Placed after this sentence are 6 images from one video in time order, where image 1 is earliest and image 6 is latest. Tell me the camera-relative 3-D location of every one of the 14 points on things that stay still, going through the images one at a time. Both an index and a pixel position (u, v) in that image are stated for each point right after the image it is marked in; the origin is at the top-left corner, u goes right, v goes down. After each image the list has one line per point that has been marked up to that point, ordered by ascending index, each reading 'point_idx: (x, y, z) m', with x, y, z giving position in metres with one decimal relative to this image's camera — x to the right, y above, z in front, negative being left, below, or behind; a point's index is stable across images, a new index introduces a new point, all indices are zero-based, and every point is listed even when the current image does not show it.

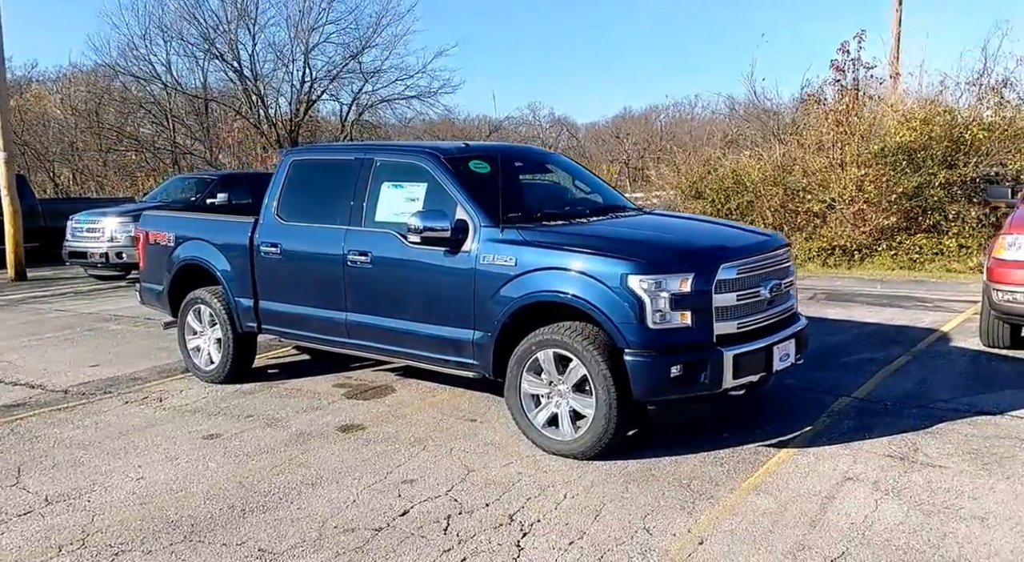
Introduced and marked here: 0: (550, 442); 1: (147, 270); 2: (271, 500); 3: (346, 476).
0: (+0.2, -0.9, +4.3) m
1: (-3.3, +0.1, +7.1) m
2: (-1.1, -1.0, +3.8) m
3: (-0.8, -1.0, +4.1) m
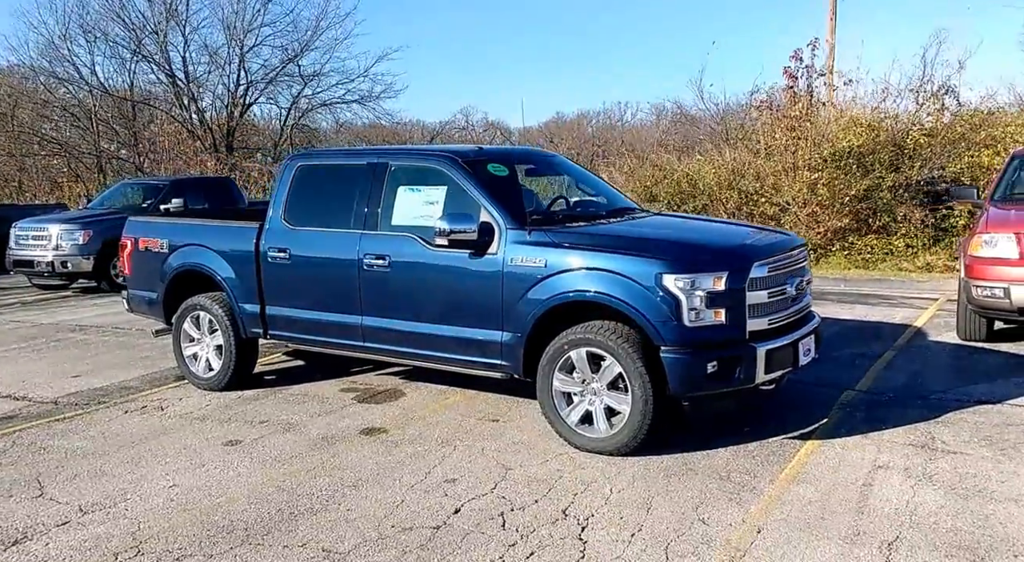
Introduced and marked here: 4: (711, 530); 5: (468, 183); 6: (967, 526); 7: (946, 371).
0: (+0.4, -0.9, +4.3) m
1: (-3.3, 0.0, +7.0) m
2: (-0.9, -1.1, +3.7) m
3: (-0.6, -1.0, +4.1) m
4: (+0.8, -1.1, +3.3) m
5: (-0.3, +0.6, +5.0) m
6: (+1.9, -1.0, +3.2) m
7: (+3.8, -0.8, +6.8) m
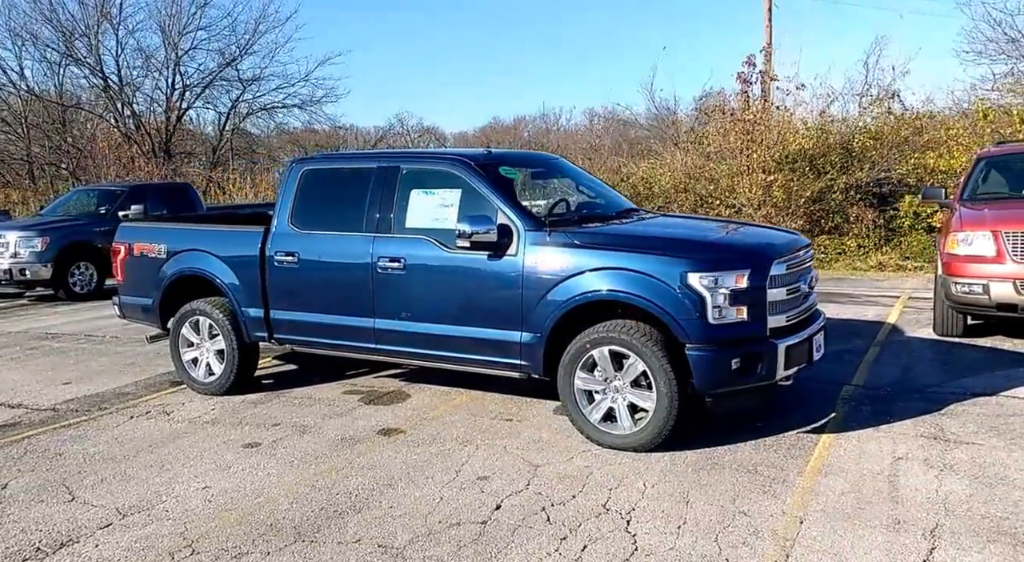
0: (+0.5, -0.9, +4.4) m
1: (-3.3, 0.0, +6.9) m
2: (-0.7, -1.1, +3.8) m
3: (-0.5, -1.0, +4.1) m
4: (+1.1, -1.0, +3.4) m
5: (-0.2, +0.6, +5.1) m
6: (+2.1, -1.0, +3.4) m
7: (+3.8, -0.7, +7.1) m
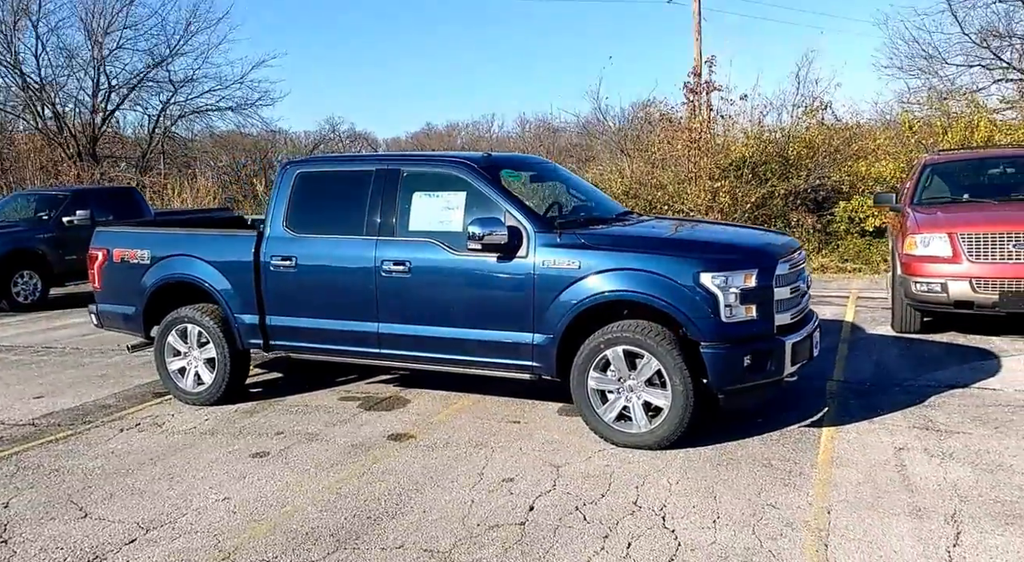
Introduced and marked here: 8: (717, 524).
0: (+0.6, -0.9, +4.5) m
1: (-3.4, -0.1, +6.7) m
2: (-0.6, -1.1, +3.8) m
3: (-0.4, -1.0, +4.1) m
4: (+1.2, -1.0, +3.5) m
5: (-0.1, +0.6, +5.1) m
6: (+2.3, -1.0, +3.6) m
7: (+3.7, -0.7, +7.5) m
8: (+0.9, -1.1, +3.4) m
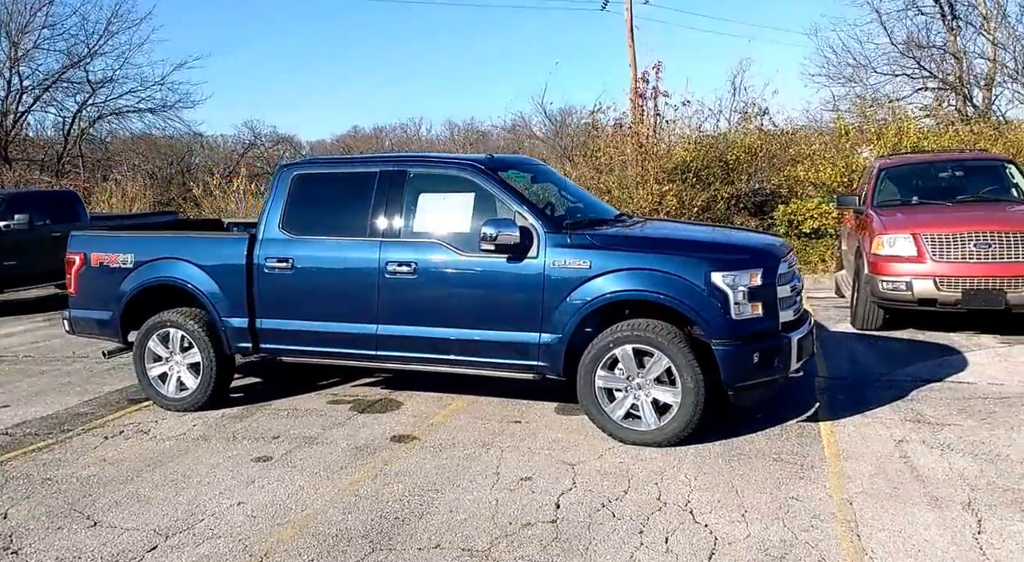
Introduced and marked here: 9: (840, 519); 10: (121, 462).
0: (+0.7, -0.9, +4.6) m
1: (-3.5, -0.1, +6.4) m
2: (-0.5, -1.1, +3.7) m
3: (-0.3, -1.0, +4.1) m
4: (+1.4, -1.0, +3.6) m
5: (-0.1, +0.6, +5.1) m
6: (+2.4, -1.0, +3.7) m
7: (+3.5, -0.7, +7.7) m
8: (+1.0, -1.0, +3.5) m
9: (+1.4, -1.0, +3.4) m
10: (-2.4, -1.1, +4.8) m
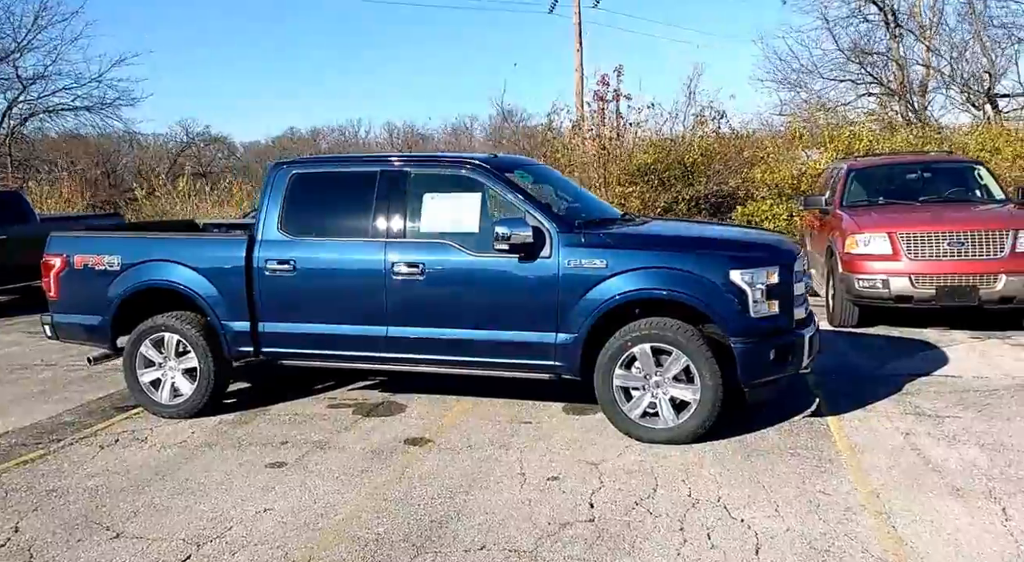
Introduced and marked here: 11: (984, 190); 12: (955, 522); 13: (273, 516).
0: (+0.8, -0.9, +4.6) m
1: (-3.5, -0.1, +6.2) m
2: (-0.3, -1.1, +3.7) m
3: (-0.1, -1.0, +4.1) m
4: (+1.5, -1.0, +3.7) m
5: (-0.1, +0.6, +5.1) m
6: (+2.5, -0.9, +3.9) m
7: (+3.5, -0.7, +7.9) m
8: (+1.2, -1.0, +3.5) m
9: (+1.6, -1.0, +3.5) m
10: (-2.3, -1.1, +4.7) m
11: (+6.2, +1.2, +10.3) m
12: (+1.9, -1.0, +3.4) m
13: (-1.1, -1.1, +3.7) m
